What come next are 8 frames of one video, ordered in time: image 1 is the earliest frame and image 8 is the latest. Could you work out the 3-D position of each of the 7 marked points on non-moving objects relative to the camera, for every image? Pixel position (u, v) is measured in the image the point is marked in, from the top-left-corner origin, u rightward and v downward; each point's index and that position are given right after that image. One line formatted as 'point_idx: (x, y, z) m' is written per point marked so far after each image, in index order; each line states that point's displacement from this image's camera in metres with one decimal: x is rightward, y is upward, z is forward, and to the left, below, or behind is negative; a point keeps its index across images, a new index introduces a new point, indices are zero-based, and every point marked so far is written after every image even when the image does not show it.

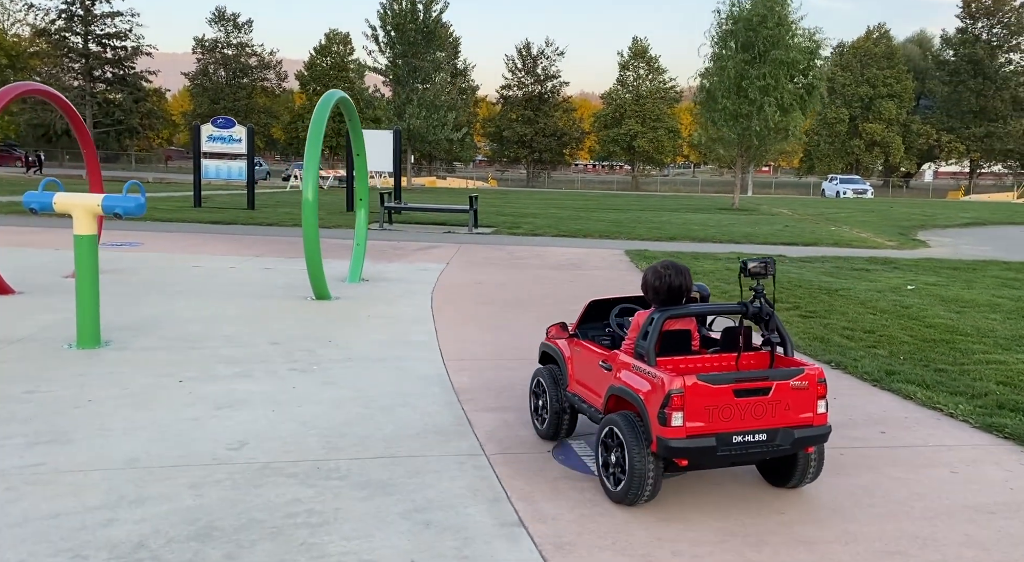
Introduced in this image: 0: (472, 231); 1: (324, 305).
0: (-1.0, +1.2, +18.6) m
1: (-2.1, -0.3, +8.7) m
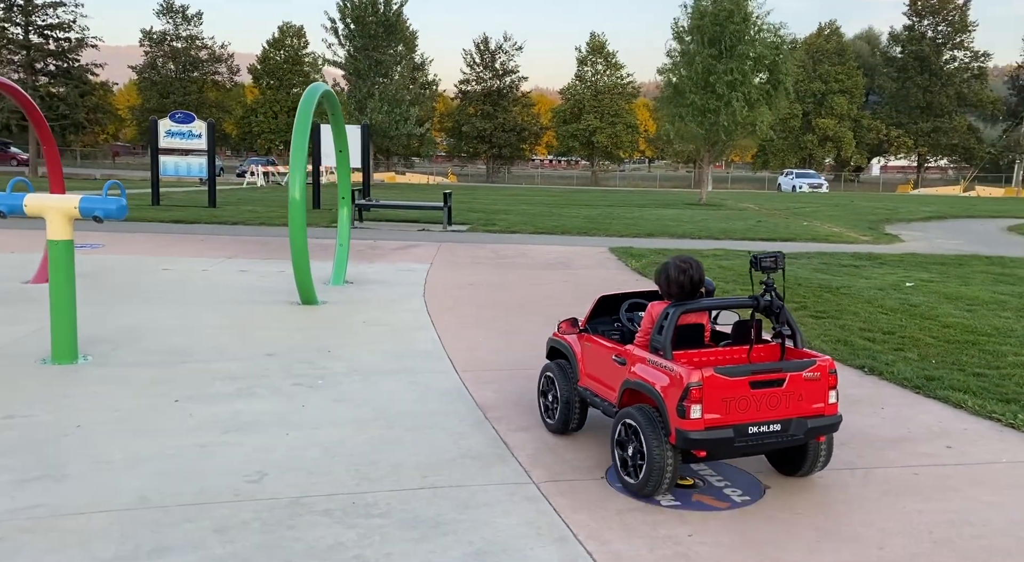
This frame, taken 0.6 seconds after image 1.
0: (-1.6, +1.3, +18.2) m
1: (-2.2, -0.3, +8.2) m
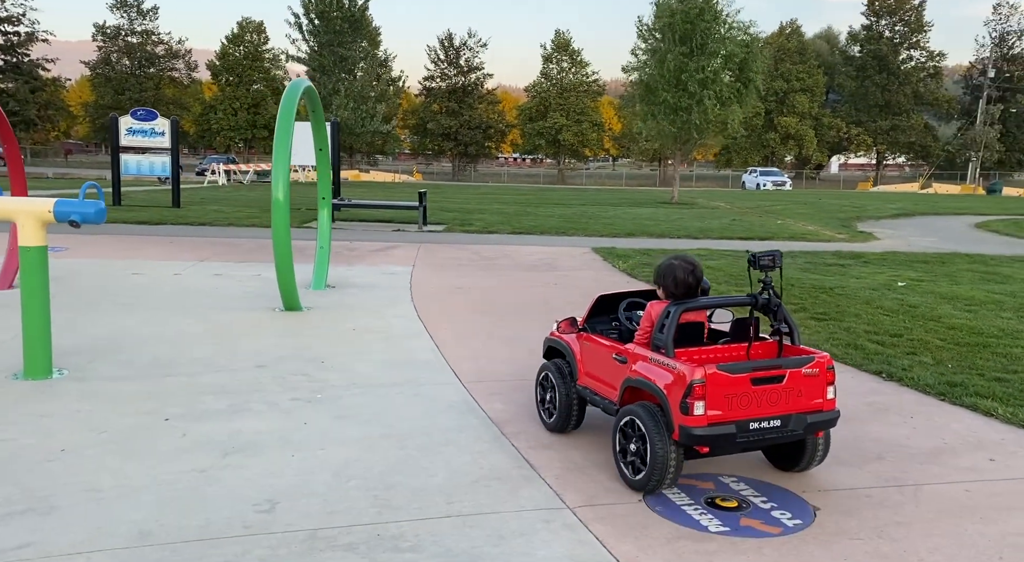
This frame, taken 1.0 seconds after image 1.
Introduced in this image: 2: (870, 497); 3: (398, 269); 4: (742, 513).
0: (-2.1, +1.2, +17.8) m
1: (-2.2, -0.4, +7.9) m
2: (+1.6, -0.9, +3.3) m
3: (-1.7, +0.2, +11.3) m
4: (+1.0, -1.0, +3.3) m
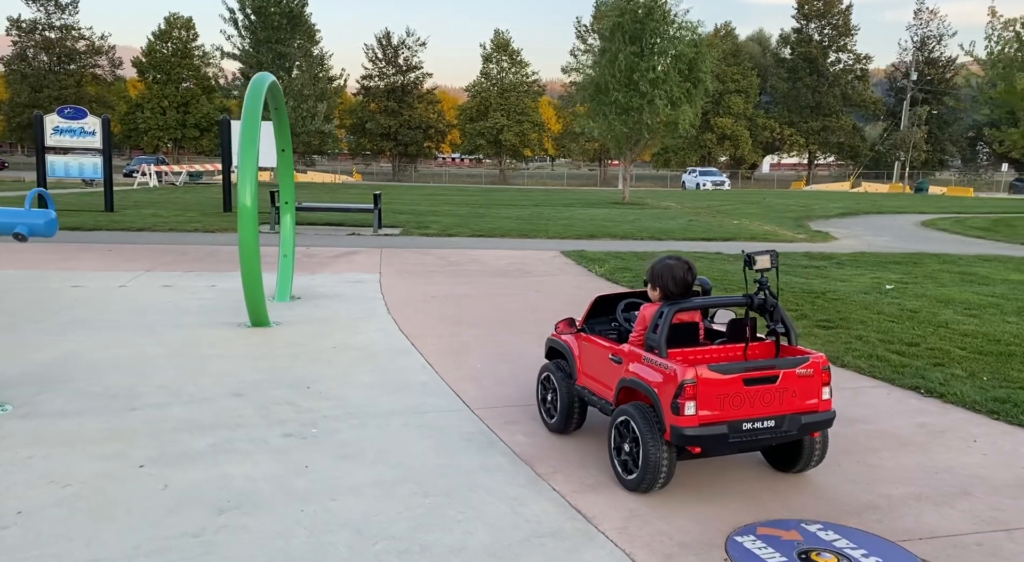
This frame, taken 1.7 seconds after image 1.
0: (-3.0, +1.1, +17.1) m
1: (-2.3, -0.5, +7.2) m
2: (+1.8, -1.0, +2.9) m
3: (-2.1, +0.1, +10.6) m
4: (+1.2, -1.1, +2.8) m
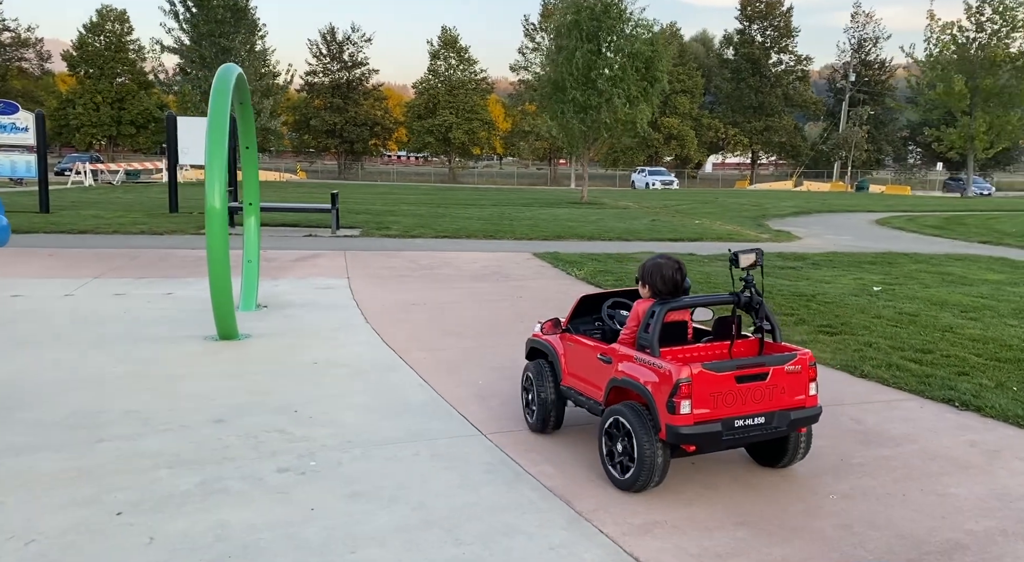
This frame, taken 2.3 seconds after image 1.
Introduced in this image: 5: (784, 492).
0: (-3.8, +1.0, +16.5) m
1: (-2.4, -0.6, +6.6) m
2: (+2.0, -1.1, +2.7) m
3: (-2.4, 0.0, +10.1) m
4: (+1.5, -1.1, +2.5) m
5: (+1.3, -1.0, +3.5) m
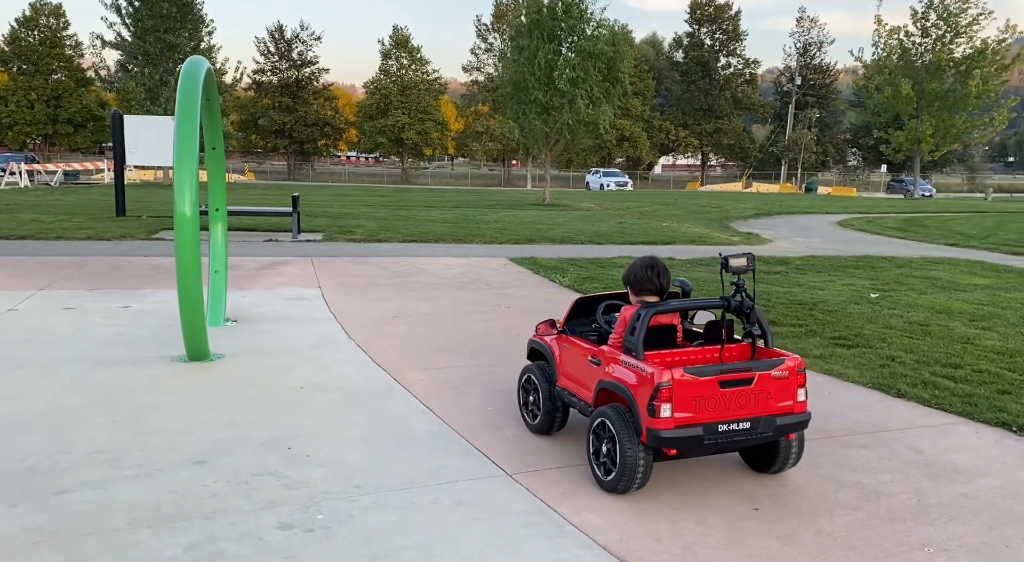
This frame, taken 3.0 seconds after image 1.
0: (-4.4, +0.9, +15.7) m
1: (-2.4, -0.7, +6.0) m
2: (+2.3, -1.2, +2.3) m
3: (-2.6, -0.1, +9.4) m
4: (+1.7, -1.2, +2.1) m
5: (+1.5, -1.1, +3.1) m
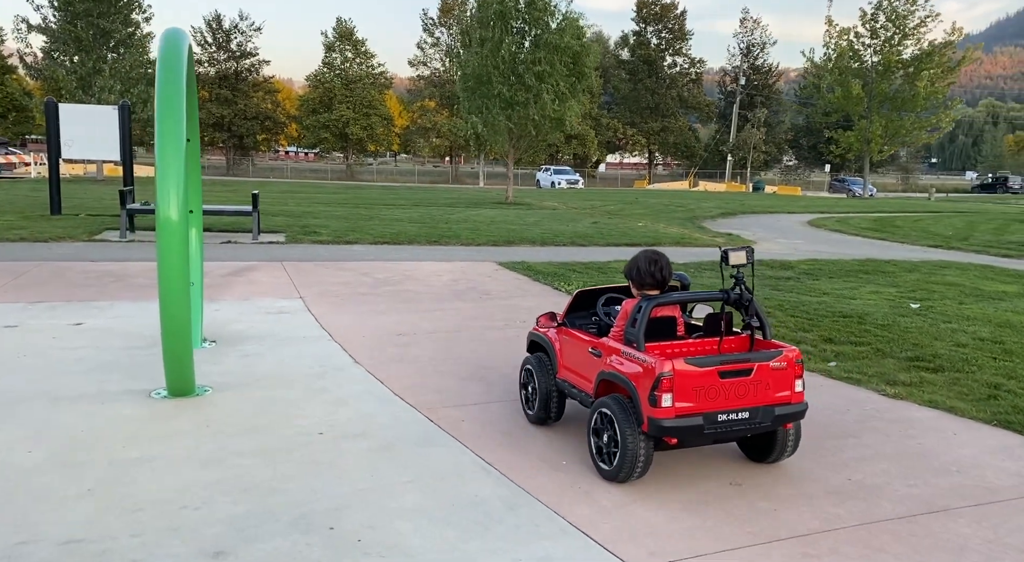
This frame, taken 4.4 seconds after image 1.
0: (-4.8, +0.8, +14.5) m
1: (-2.0, -0.8, +4.9) m
2: (+2.9, -1.3, +1.6) m
3: (-2.5, -0.3, +8.3) m
4: (+2.4, -1.4, +1.4) m
5: (+2.0, -1.2, +2.3) m
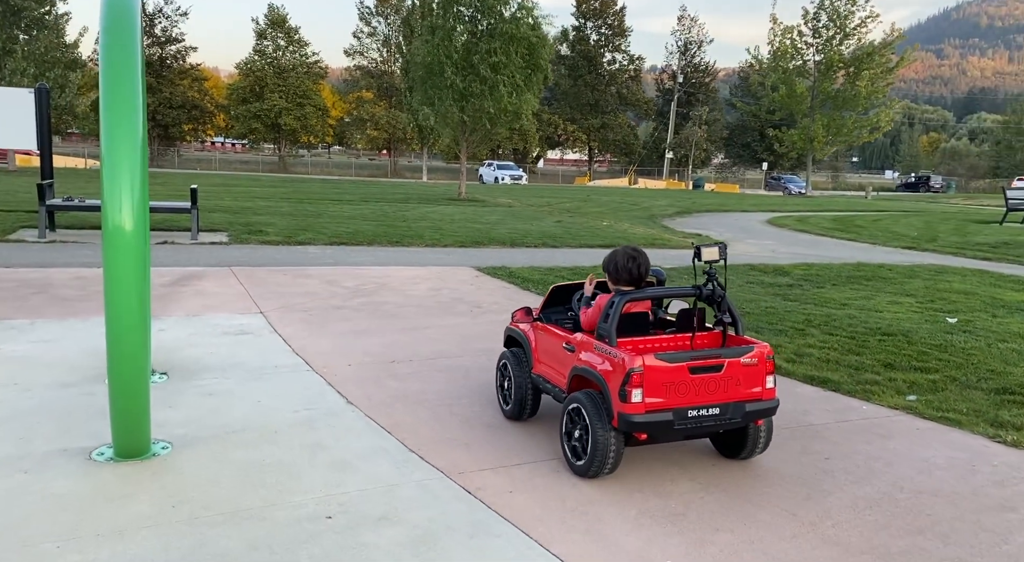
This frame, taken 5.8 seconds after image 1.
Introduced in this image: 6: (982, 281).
0: (-5.3, +0.7, +13.0) m
1: (-1.8, -1.0, +3.7) m
2: (+3.5, -1.5, +0.9) m
3: (-2.5, -0.4, +7.1) m
4: (+2.9, -1.5, +0.6) m
5: (+2.5, -1.4, +1.5) m
6: (+6.4, 0.0, +10.3) m
